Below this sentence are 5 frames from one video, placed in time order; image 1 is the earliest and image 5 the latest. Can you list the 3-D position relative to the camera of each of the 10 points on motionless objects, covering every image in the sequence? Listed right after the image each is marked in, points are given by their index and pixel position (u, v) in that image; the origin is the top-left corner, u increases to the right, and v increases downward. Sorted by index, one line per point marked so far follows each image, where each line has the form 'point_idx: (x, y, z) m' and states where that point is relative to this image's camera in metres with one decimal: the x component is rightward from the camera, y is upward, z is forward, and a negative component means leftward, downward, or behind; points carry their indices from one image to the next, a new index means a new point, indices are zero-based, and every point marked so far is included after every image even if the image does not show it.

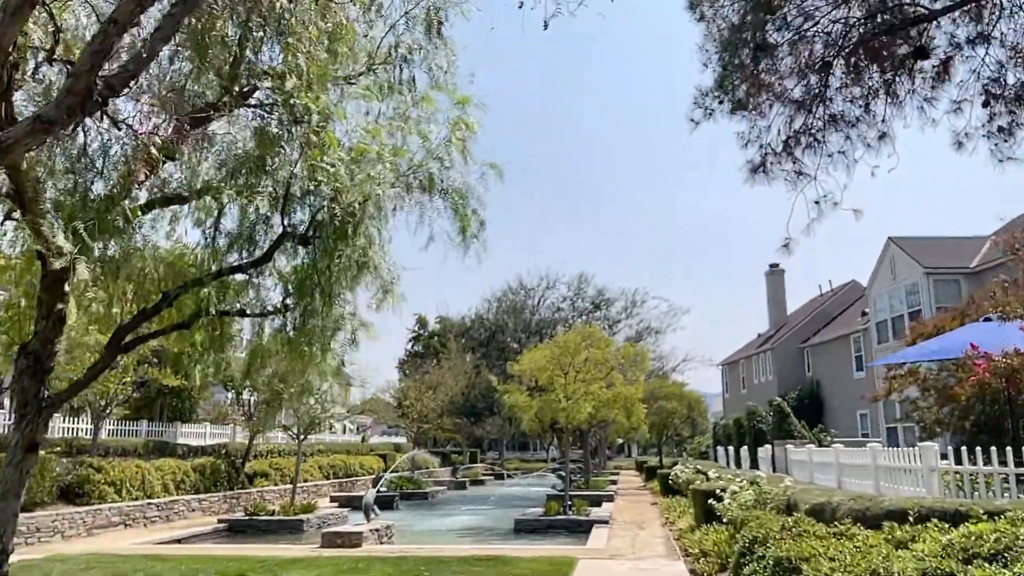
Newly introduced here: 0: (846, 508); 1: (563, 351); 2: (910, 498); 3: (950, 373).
0: (+3.2, -2.1, +7.7) m
1: (+1.1, -1.5, +19.2) m
2: (+3.6, -1.9, +7.3) m
3: (+7.5, -1.4, +13.8) m
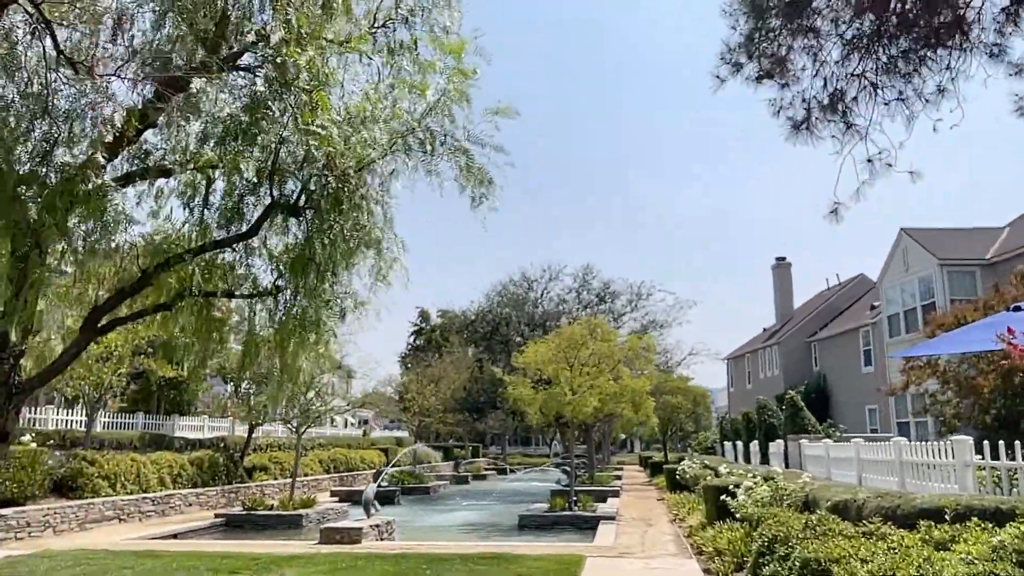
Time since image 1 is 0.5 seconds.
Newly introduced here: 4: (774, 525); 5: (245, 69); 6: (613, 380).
0: (+3.3, -2.0, +7.3) m
1: (+1.2, -1.3, +18.8) m
2: (+3.7, -1.8, +6.9) m
3: (+7.6, -1.3, +13.4) m
4: (+2.6, -2.4, +8.2) m
5: (-1.8, +1.5, +5.5) m
6: (+2.4, -2.2, +19.1) m
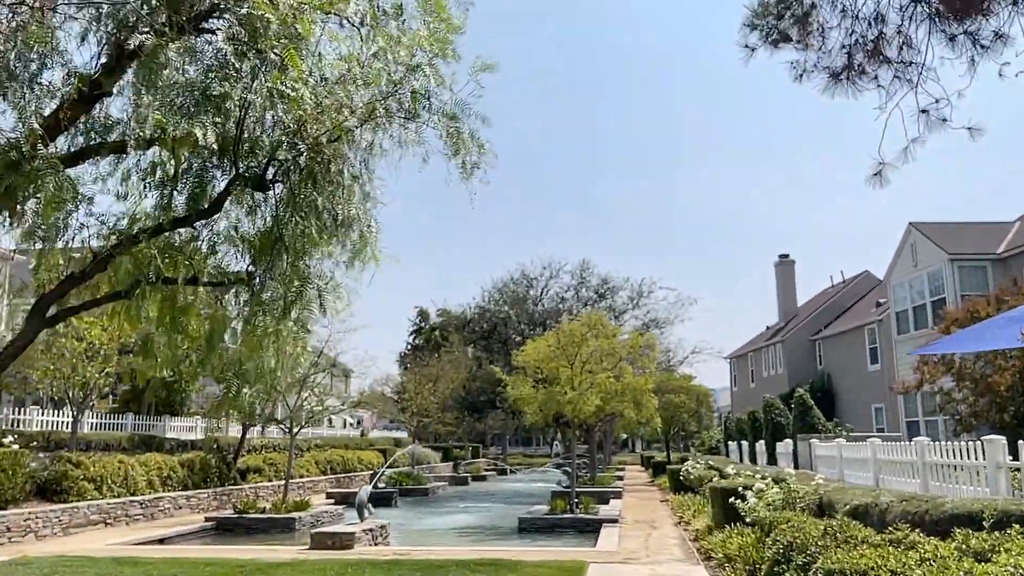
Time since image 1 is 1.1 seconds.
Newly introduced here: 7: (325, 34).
0: (+3.2, -1.9, +6.8) m
1: (+1.2, -1.2, +18.3) m
2: (+3.7, -1.7, +6.4) m
3: (+7.6, -1.2, +12.9) m
4: (+2.6, -2.3, +7.7) m
5: (-1.8, +1.6, +5.0) m
6: (+2.3, -2.1, +18.6) m
7: (-1.2, +1.7, +5.4) m
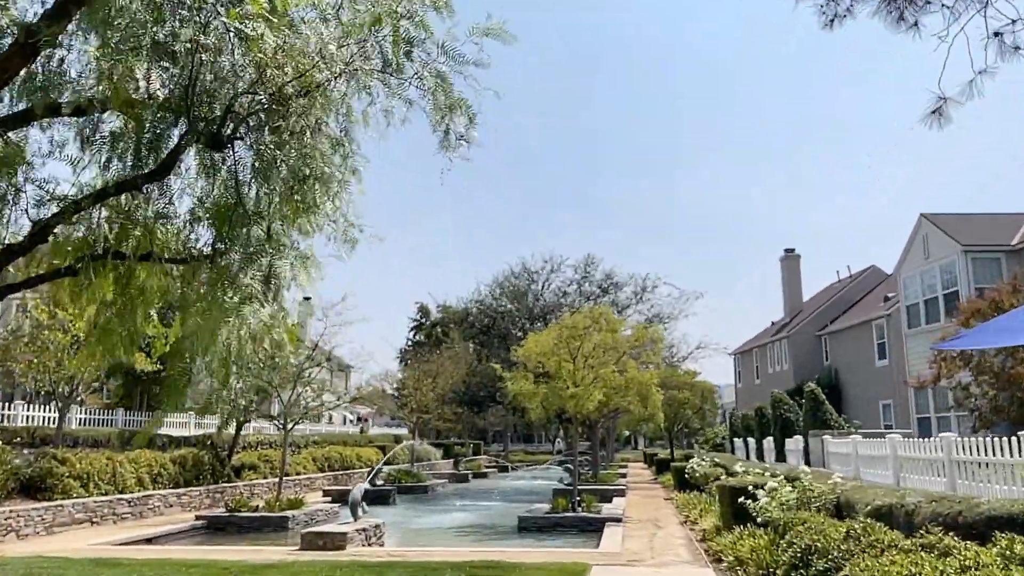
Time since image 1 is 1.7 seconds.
0: (+3.2, -1.7, +6.2) m
1: (+1.2, -1.0, +17.8) m
2: (+3.6, -1.5, +5.9) m
3: (+7.5, -1.0, +12.3) m
4: (+2.6, -2.2, +7.1) m
5: (-1.9, +1.7, +4.5) m
6: (+2.4, -1.9, +18.1) m
7: (-1.3, +1.8, +4.9) m
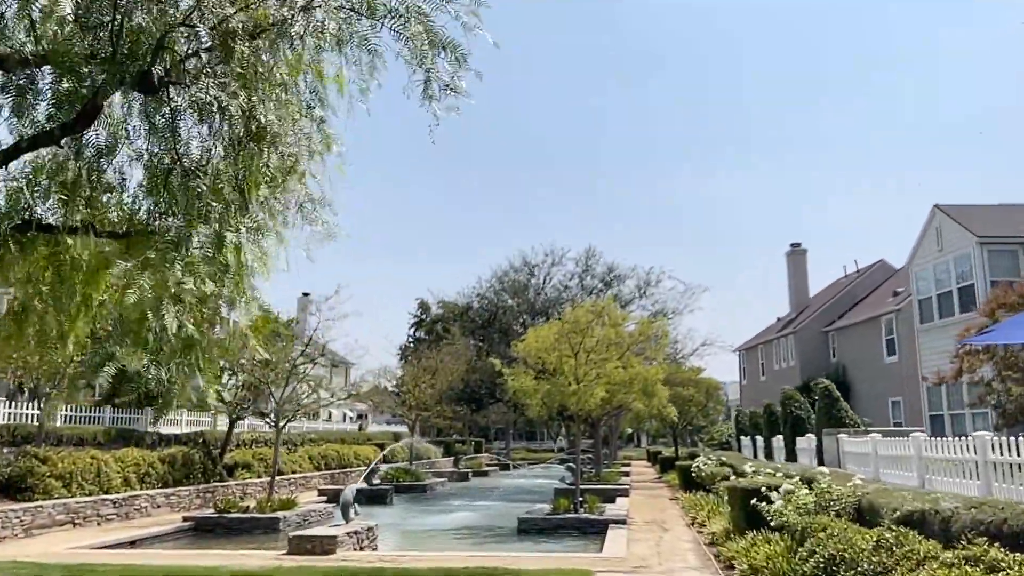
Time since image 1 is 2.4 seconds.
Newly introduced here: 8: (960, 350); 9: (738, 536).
0: (+3.2, -1.6, +5.6) m
1: (+1.2, -0.9, +17.2) m
2: (+3.6, -1.4, +5.3) m
3: (+7.5, -0.9, +11.7) m
4: (+2.6, -2.0, +6.5) m
5: (-1.9, +1.8, +3.9) m
6: (+2.4, -1.7, +17.5) m
7: (-1.3, +1.9, +4.3) m
8: (+7.2, -1.0, +13.1) m
9: (+2.7, -3.0, +9.7) m
